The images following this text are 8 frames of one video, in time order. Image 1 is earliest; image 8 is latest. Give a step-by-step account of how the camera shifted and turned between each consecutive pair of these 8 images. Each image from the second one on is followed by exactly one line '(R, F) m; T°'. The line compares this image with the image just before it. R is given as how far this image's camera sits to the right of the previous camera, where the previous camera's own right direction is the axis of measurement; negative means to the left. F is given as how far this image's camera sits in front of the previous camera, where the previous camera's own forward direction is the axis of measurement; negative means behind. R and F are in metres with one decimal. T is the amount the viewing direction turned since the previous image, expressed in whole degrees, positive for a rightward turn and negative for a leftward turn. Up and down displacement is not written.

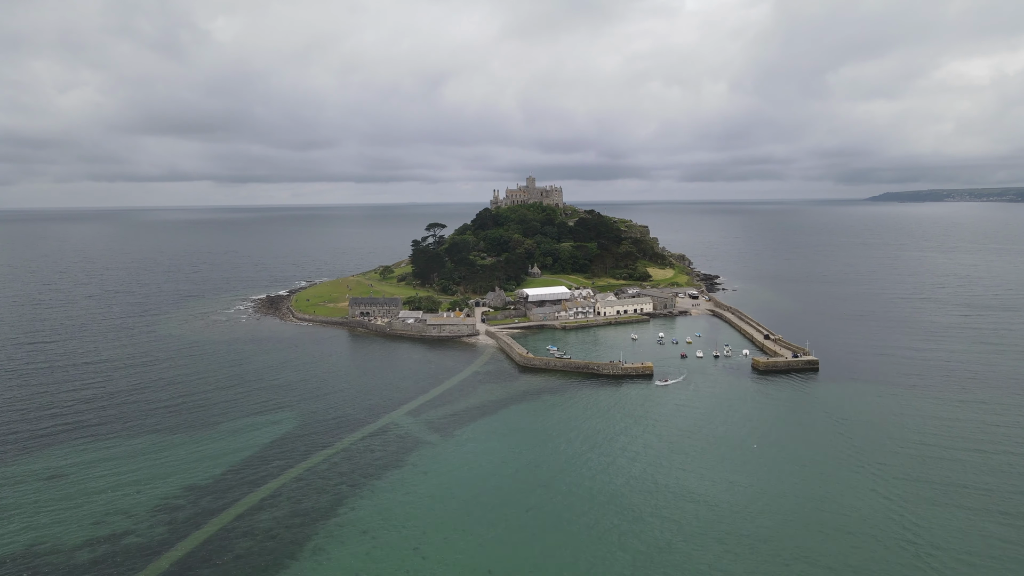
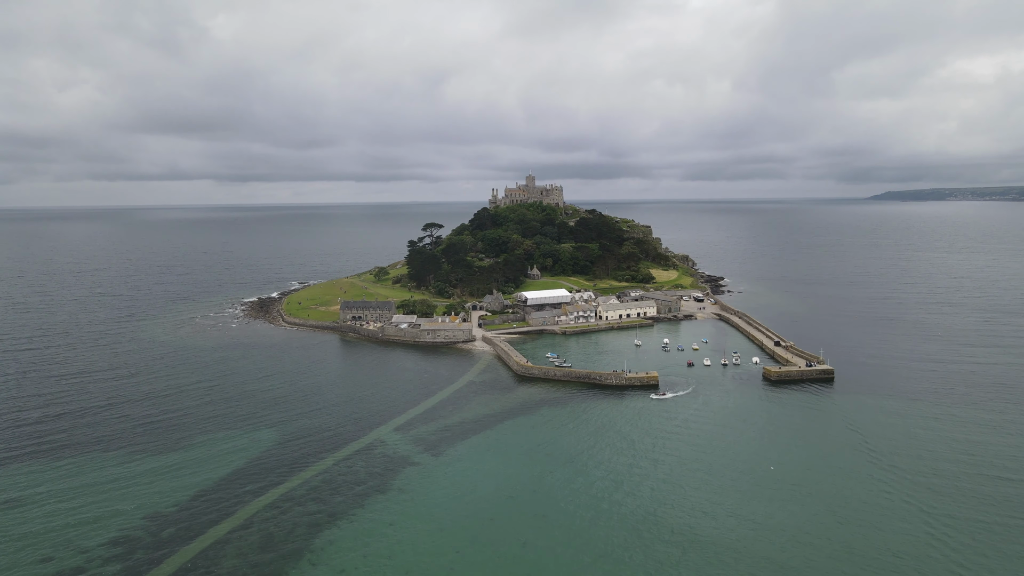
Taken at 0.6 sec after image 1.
(+0.4, +3.9) m; 0°
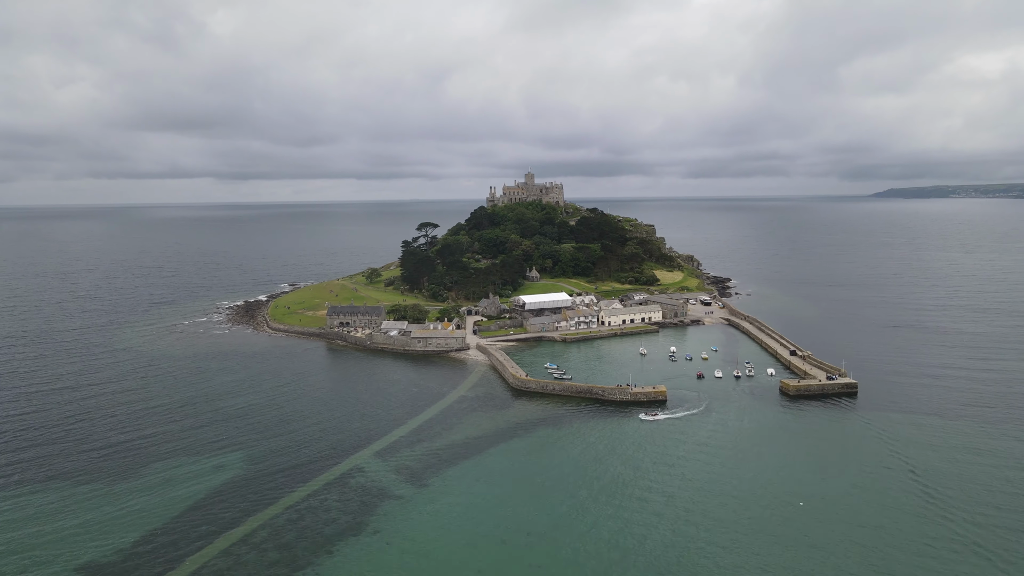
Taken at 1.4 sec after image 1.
(+0.5, +5.2) m; 0°
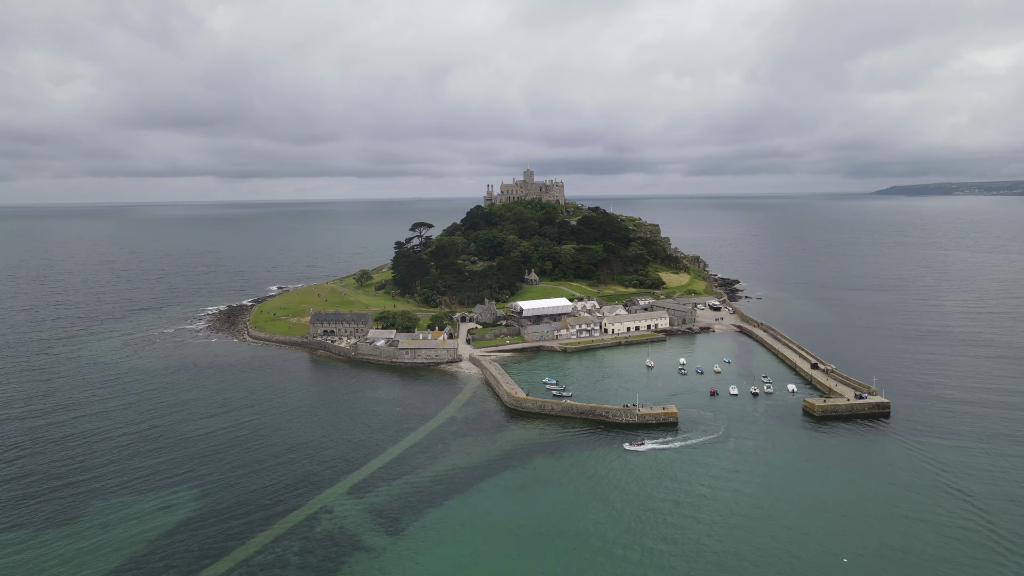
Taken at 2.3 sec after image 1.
(+0.5, +6.0) m; 0°
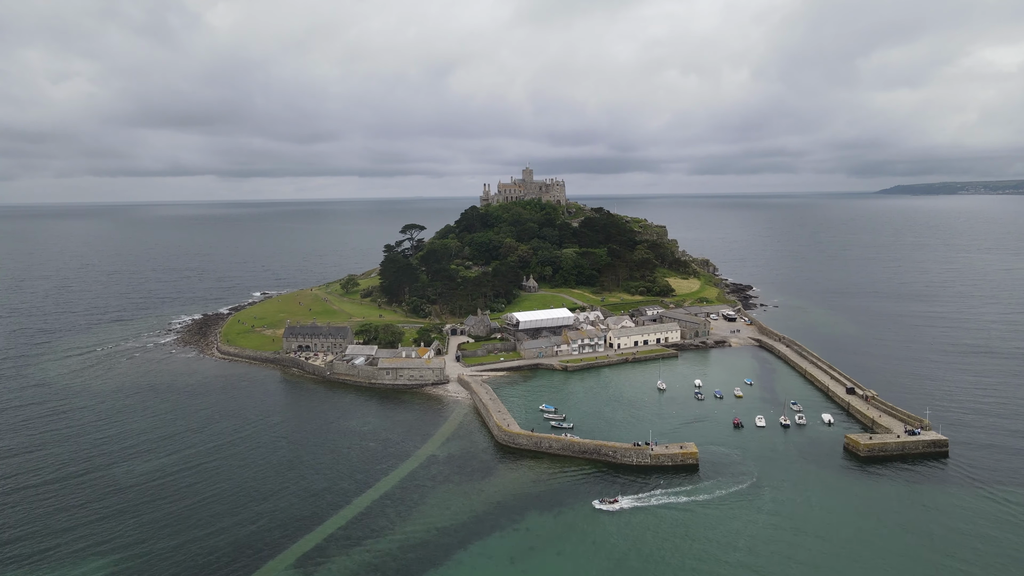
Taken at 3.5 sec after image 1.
(+0.7, +8.1) m; 0°
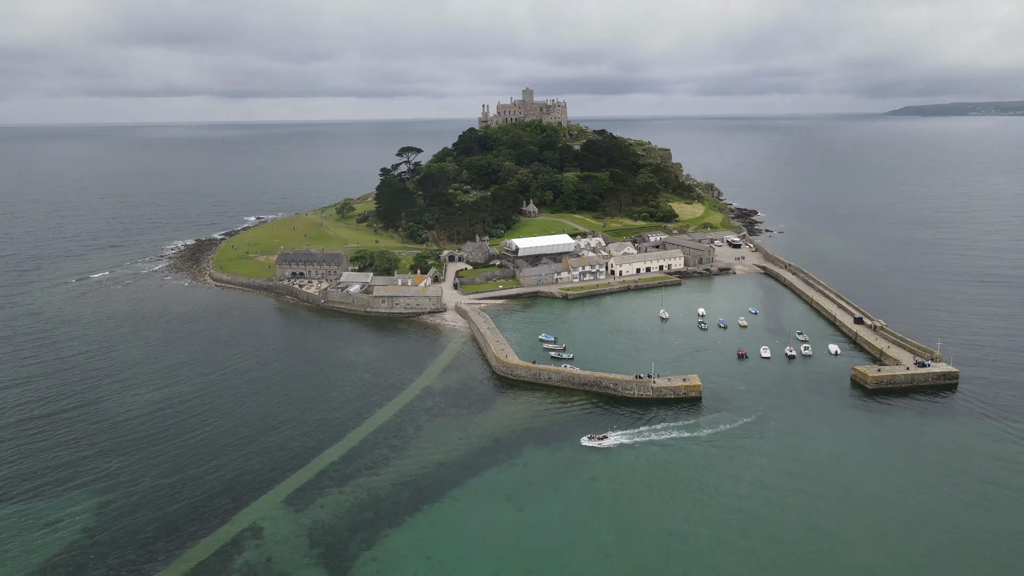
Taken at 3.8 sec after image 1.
(+0.2, +2.0) m; 0°
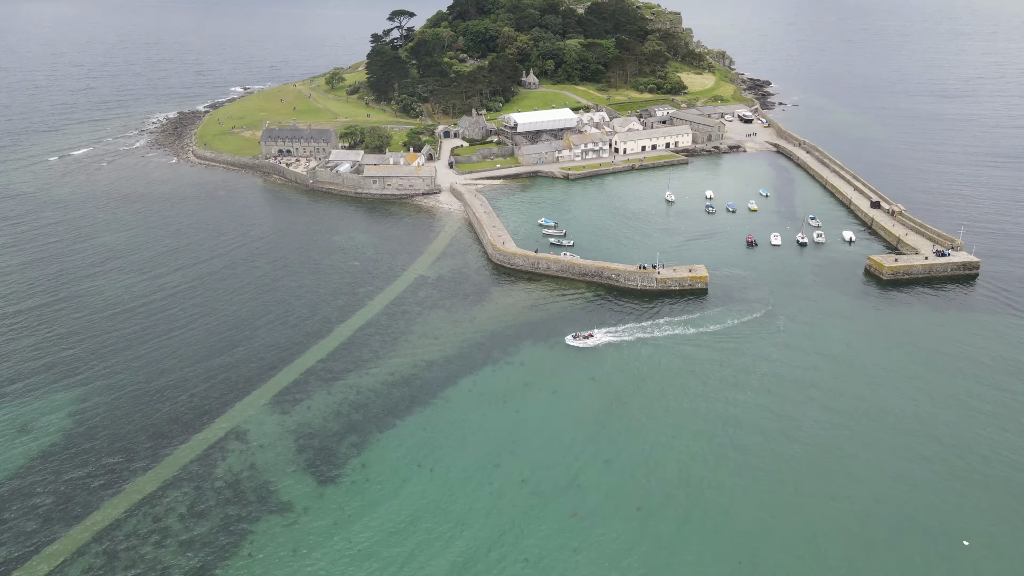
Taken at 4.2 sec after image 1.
(+0.2, +2.6) m; 0°
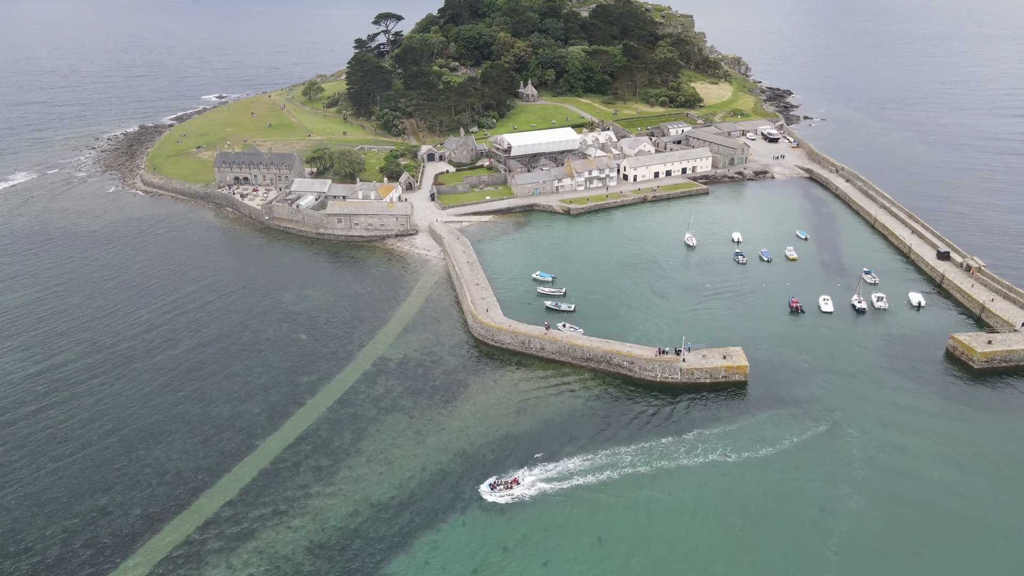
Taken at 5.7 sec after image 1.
(+0.9, +9.3) m; 0°
